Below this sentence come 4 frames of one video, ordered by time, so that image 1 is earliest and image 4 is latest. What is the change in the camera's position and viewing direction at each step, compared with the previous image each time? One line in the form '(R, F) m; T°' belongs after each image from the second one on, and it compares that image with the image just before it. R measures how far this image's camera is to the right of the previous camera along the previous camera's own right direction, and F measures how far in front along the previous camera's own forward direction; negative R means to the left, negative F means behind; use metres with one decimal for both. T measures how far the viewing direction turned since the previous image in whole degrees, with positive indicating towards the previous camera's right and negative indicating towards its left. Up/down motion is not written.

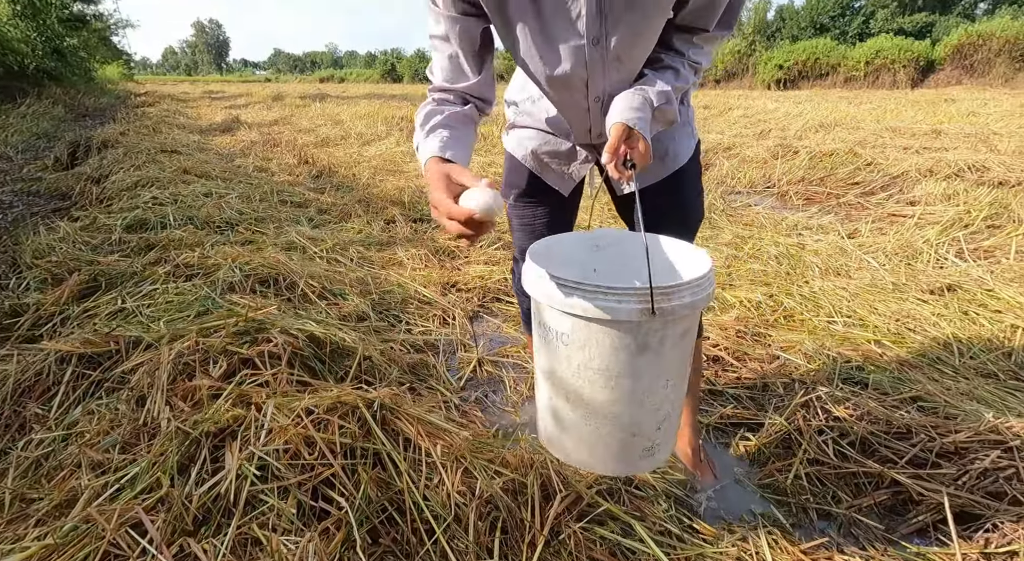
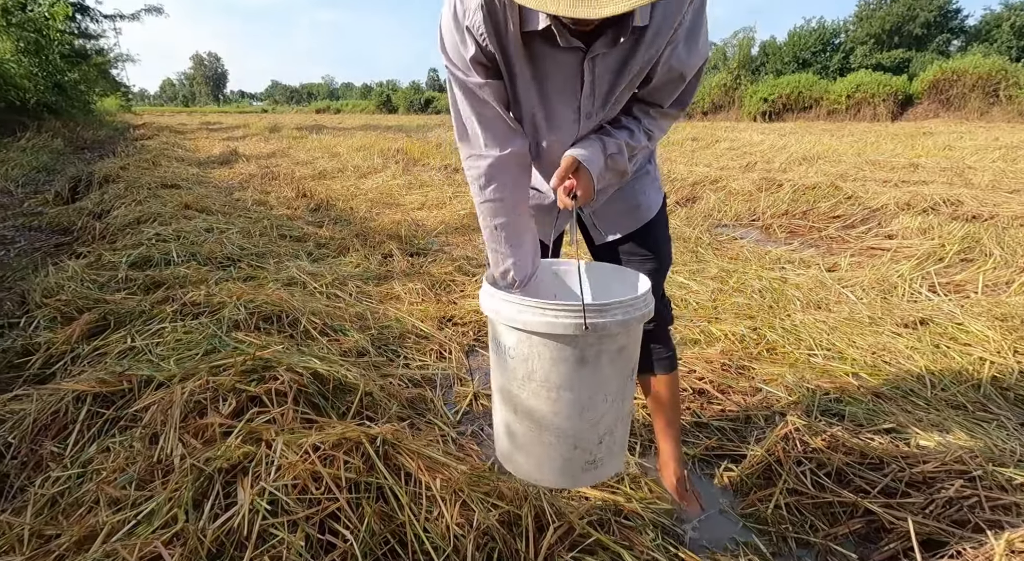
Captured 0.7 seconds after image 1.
(0.0, -0.1) m; +1°
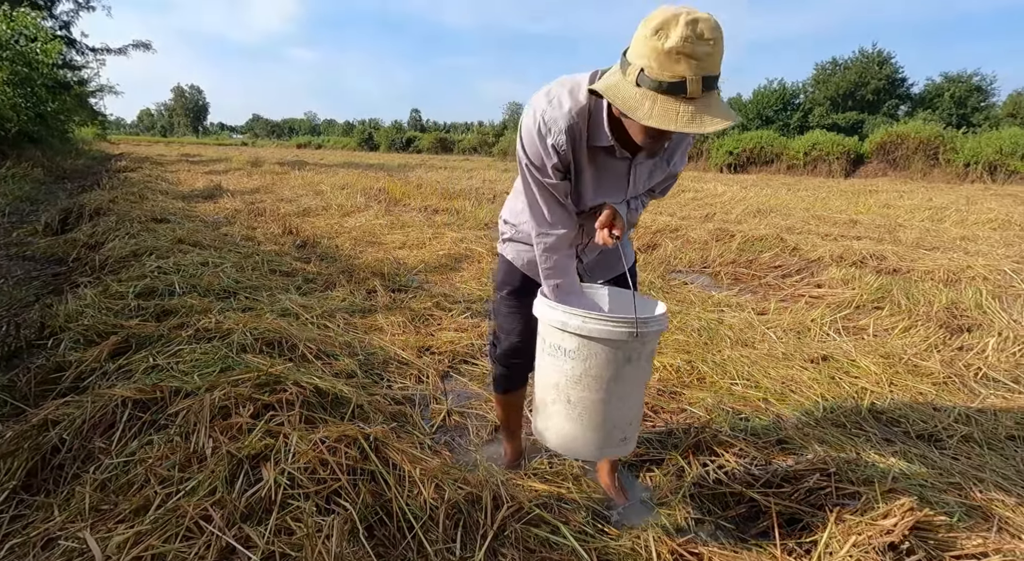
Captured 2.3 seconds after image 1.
(0.0, -0.5) m; +2°
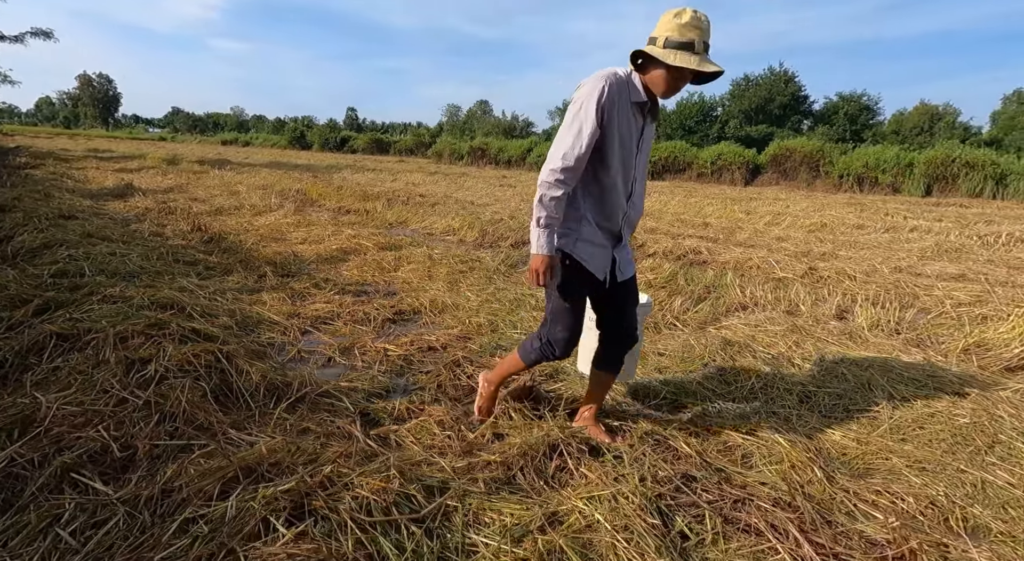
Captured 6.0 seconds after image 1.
(+0.7, -1.2) m; +6°
